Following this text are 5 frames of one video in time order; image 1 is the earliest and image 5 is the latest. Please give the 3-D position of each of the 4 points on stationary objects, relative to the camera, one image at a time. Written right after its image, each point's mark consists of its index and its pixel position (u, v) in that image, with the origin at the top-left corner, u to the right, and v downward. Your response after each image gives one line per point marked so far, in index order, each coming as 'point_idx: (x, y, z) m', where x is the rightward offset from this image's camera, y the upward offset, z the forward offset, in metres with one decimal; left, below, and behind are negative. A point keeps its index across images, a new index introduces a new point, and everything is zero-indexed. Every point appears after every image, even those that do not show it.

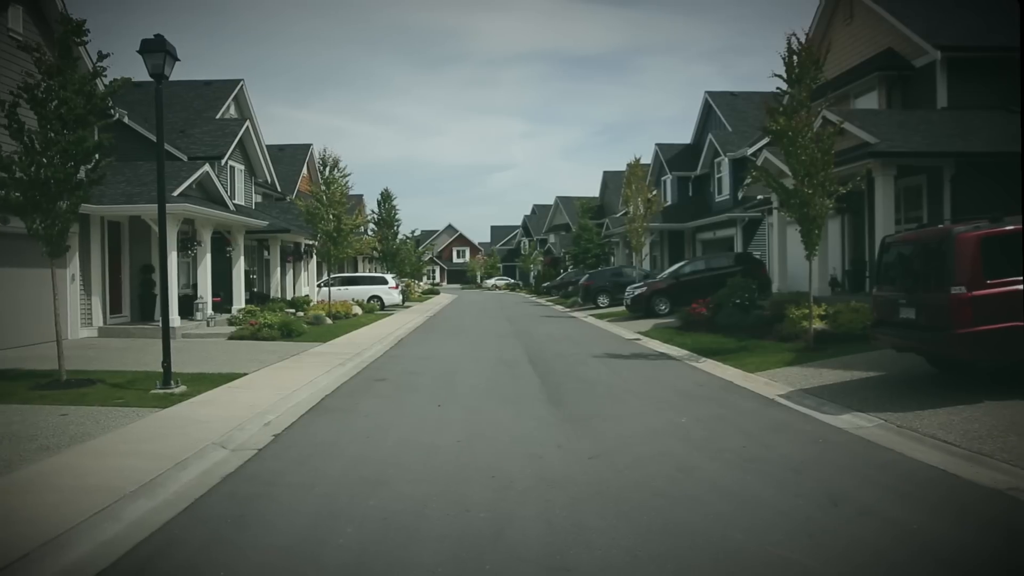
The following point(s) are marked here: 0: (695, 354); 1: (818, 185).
0: (+3.8, -1.4, +17.5) m
1: (+5.8, +1.9, +15.9) m
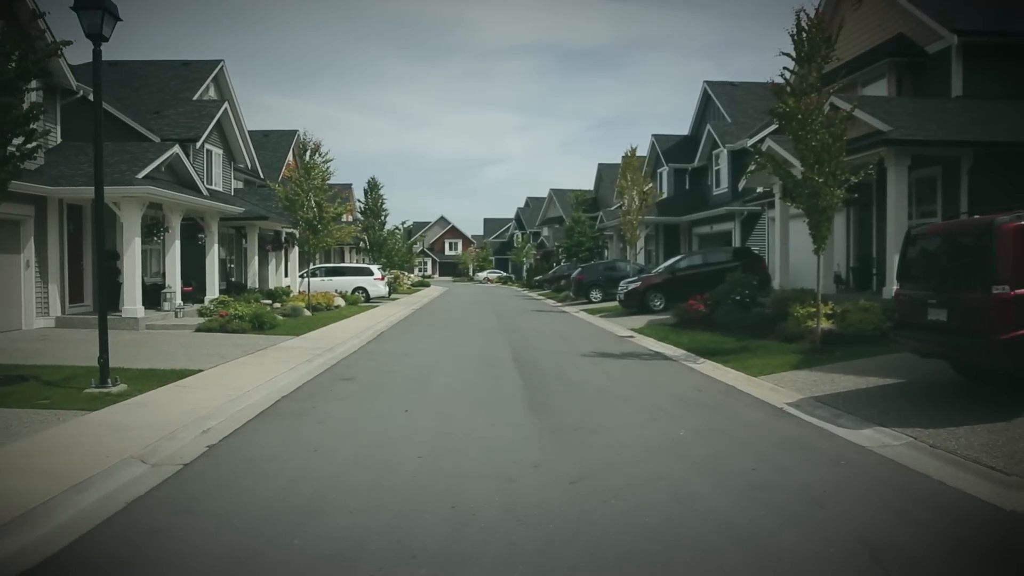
0: (+3.5, -1.3, +16.3) m
1: (+5.5, +2.0, +14.6) m
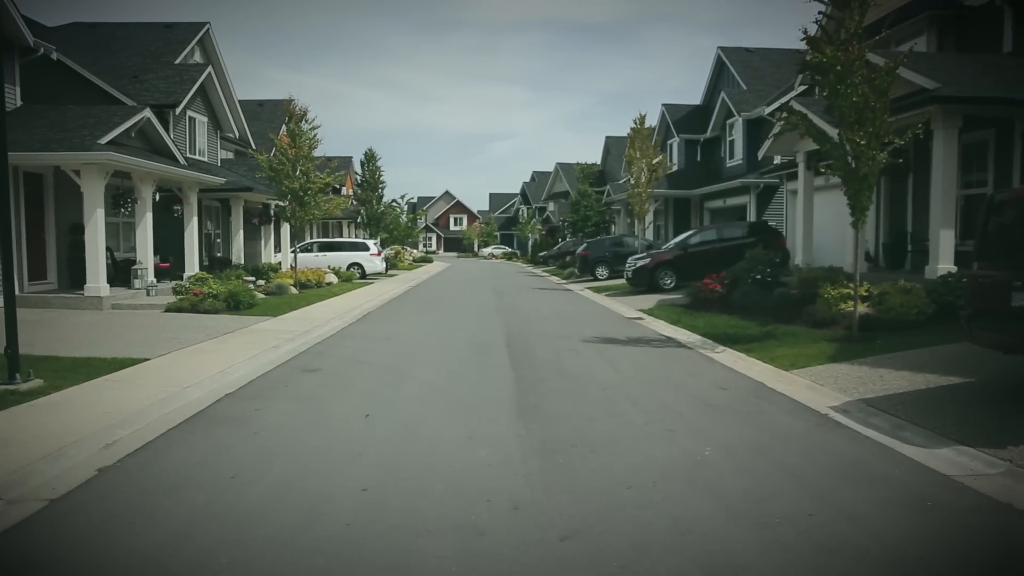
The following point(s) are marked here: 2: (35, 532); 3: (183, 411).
0: (+3.4, -0.9, +14.4) m
1: (+5.4, +2.3, +12.7) m
2: (-2.9, -1.5, +5.1) m
3: (-3.4, -1.3, +8.6) m
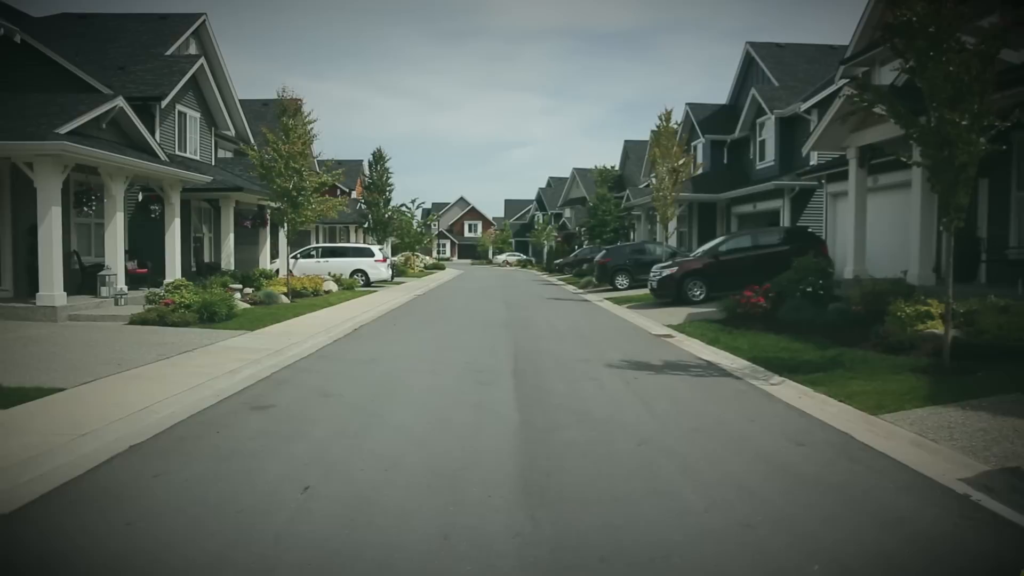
0: (+3.5, -1.1, +11.9) m
1: (+5.5, +2.1, +10.1) m
2: (-2.9, -1.6, +2.7) m
3: (-3.4, -1.4, +6.2) m
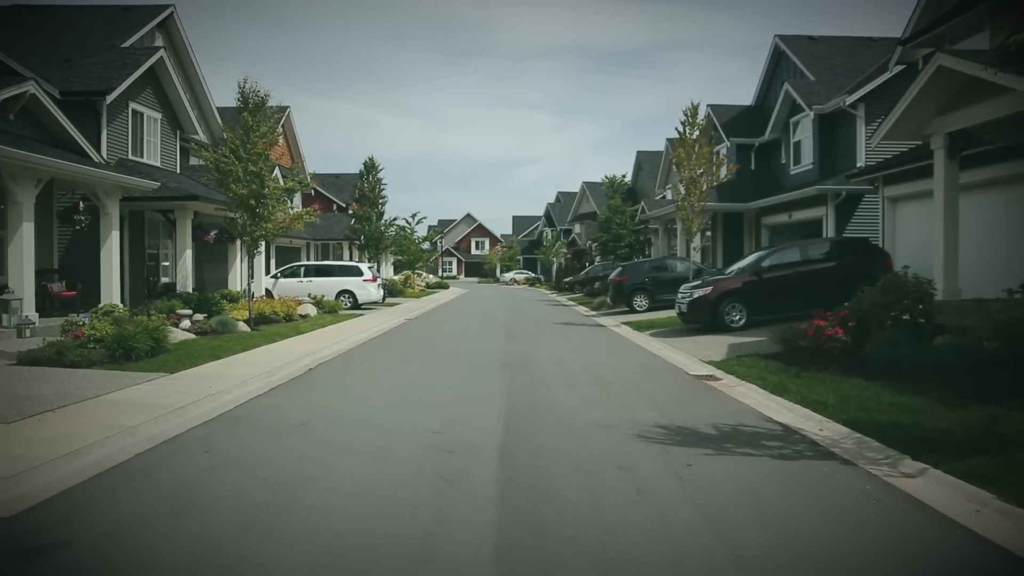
0: (+3.4, -1.4, +7.9) m
1: (+5.4, +1.8, +6.2) m
2: (-3.2, -1.7, -1.2) m
3: (-3.6, -1.6, +2.4) m
